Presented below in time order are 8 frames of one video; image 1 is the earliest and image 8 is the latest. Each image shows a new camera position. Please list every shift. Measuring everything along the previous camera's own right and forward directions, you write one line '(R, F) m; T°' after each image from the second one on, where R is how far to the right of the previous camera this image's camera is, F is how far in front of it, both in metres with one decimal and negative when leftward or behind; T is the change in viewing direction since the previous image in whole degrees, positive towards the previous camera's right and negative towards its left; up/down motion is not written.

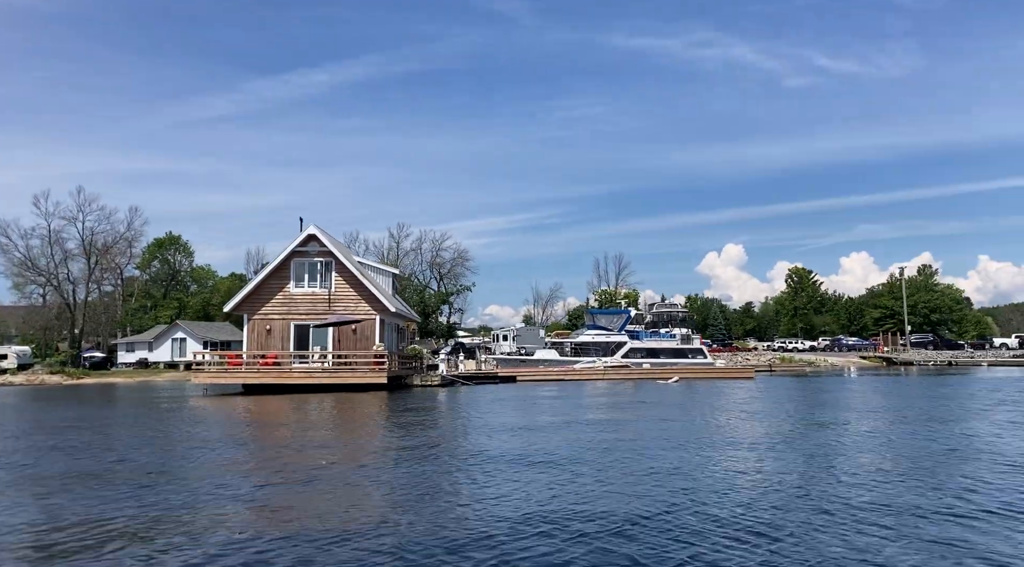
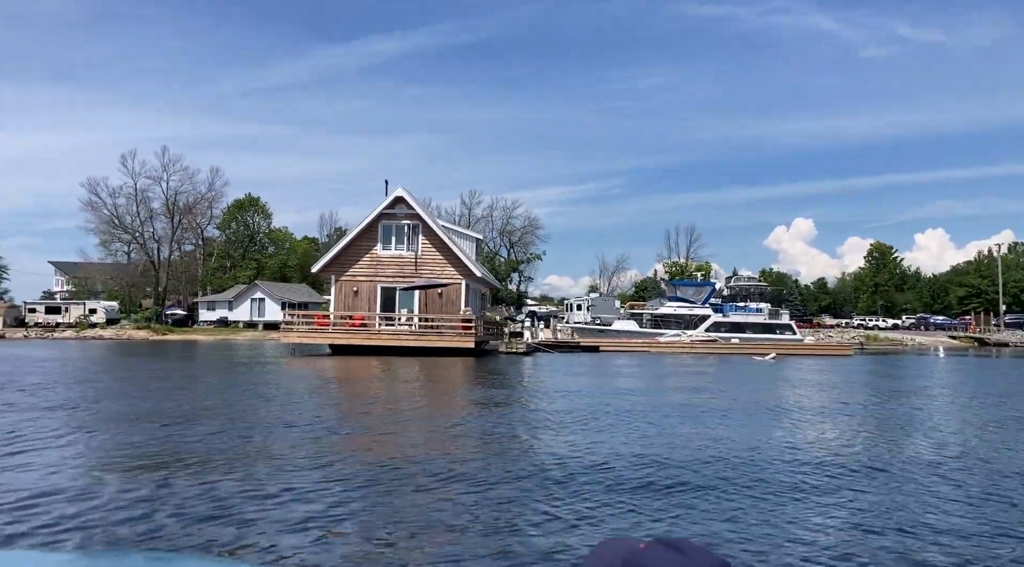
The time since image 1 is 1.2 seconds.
(-0.9, +0.2) m; -4°
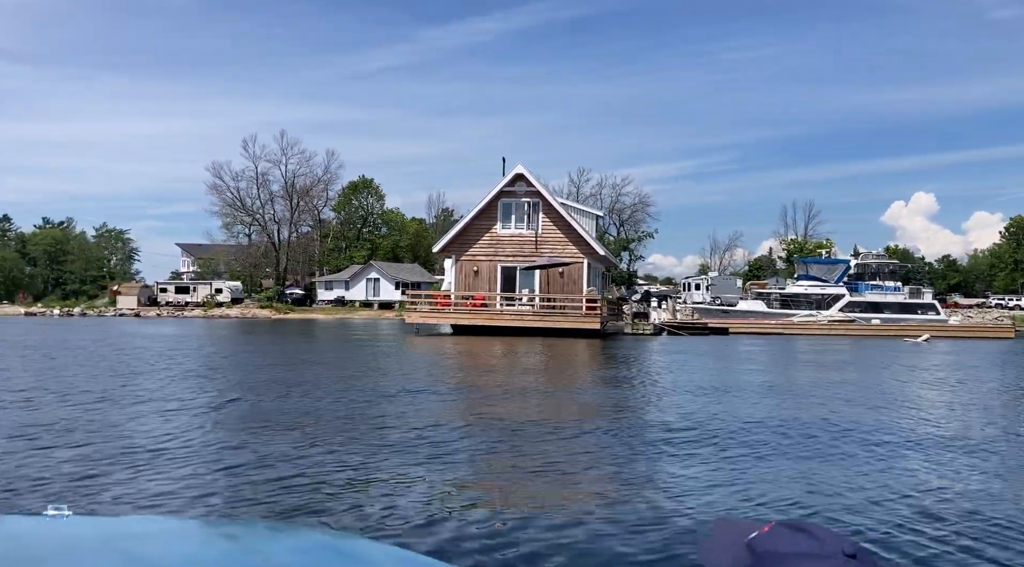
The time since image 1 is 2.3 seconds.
(-0.7, +0.5) m; -7°
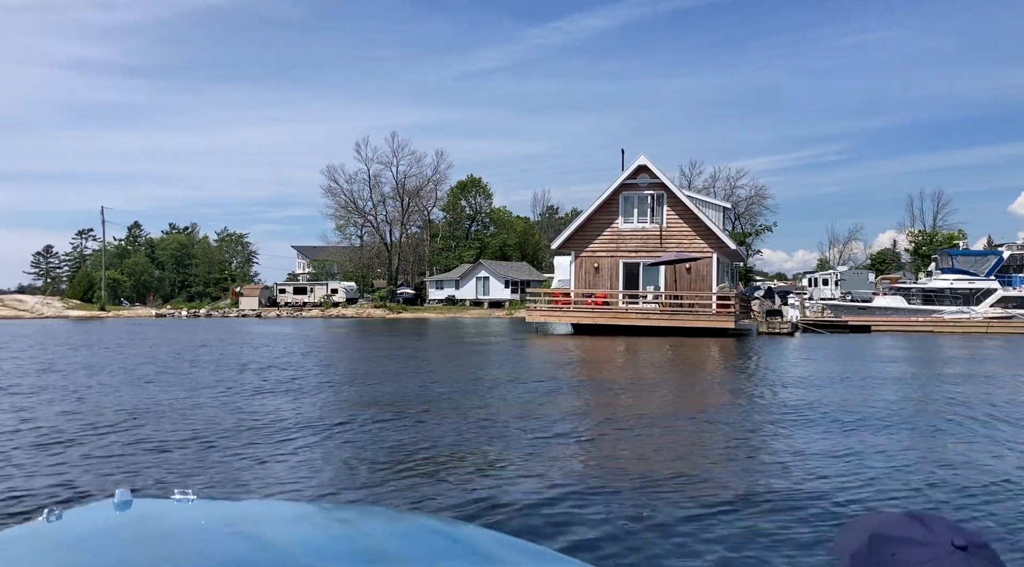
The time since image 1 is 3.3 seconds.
(-0.7, +0.7) m; -7°
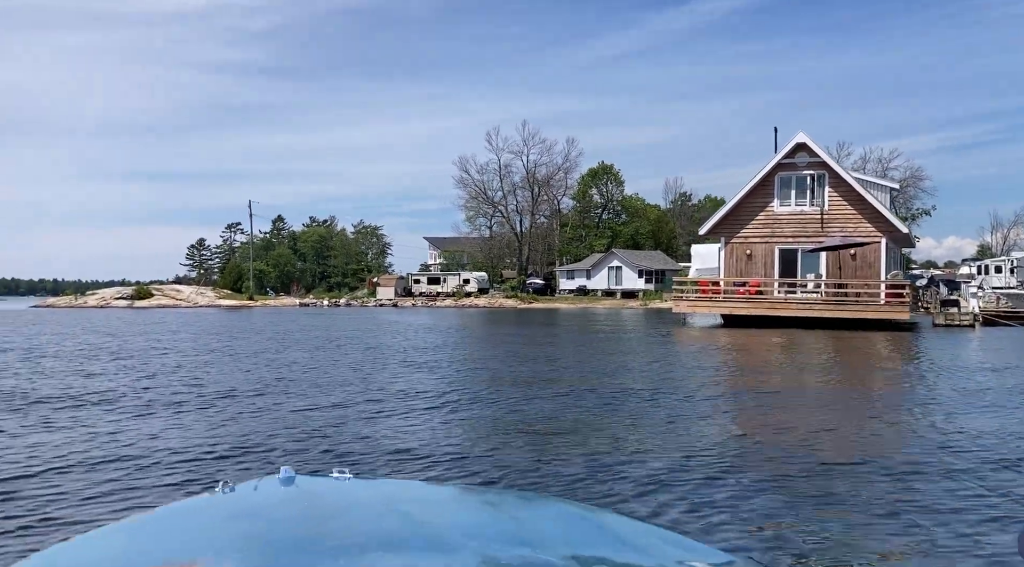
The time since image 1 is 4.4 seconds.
(-0.6, +0.7) m; -8°
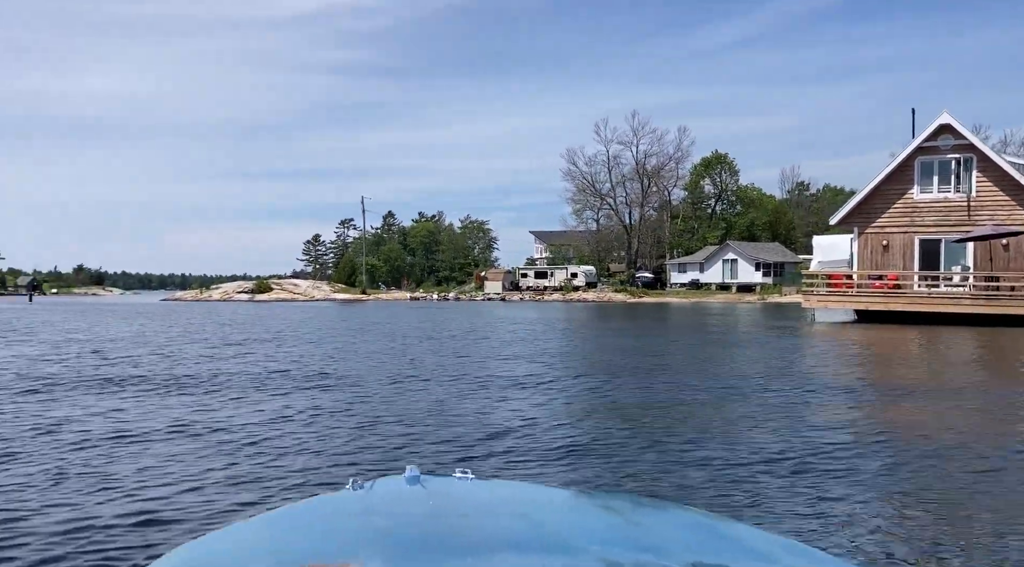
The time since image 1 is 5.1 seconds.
(-0.4, +0.6) m; -7°
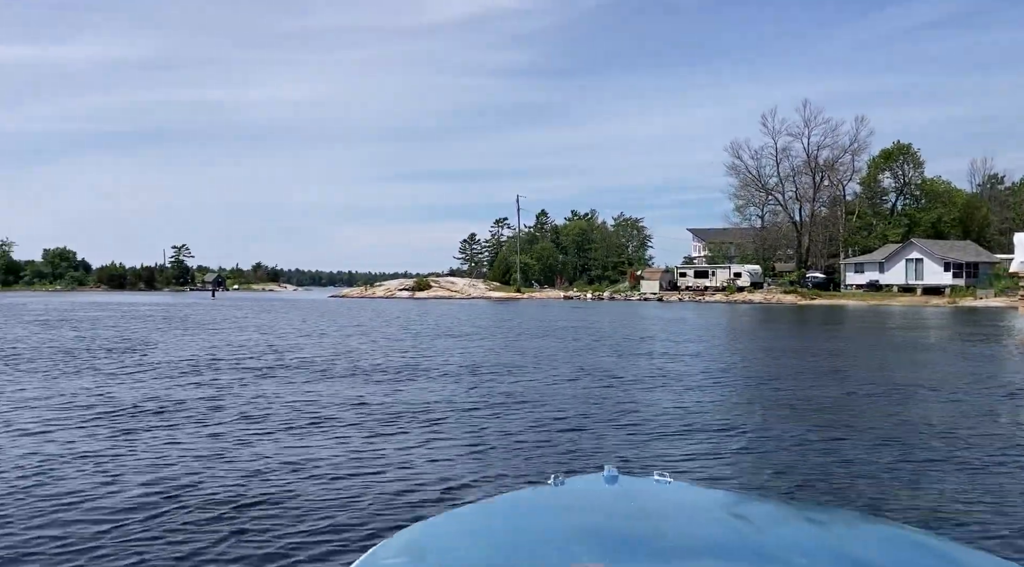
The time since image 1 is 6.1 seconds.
(-0.6, +1.1) m; -10°
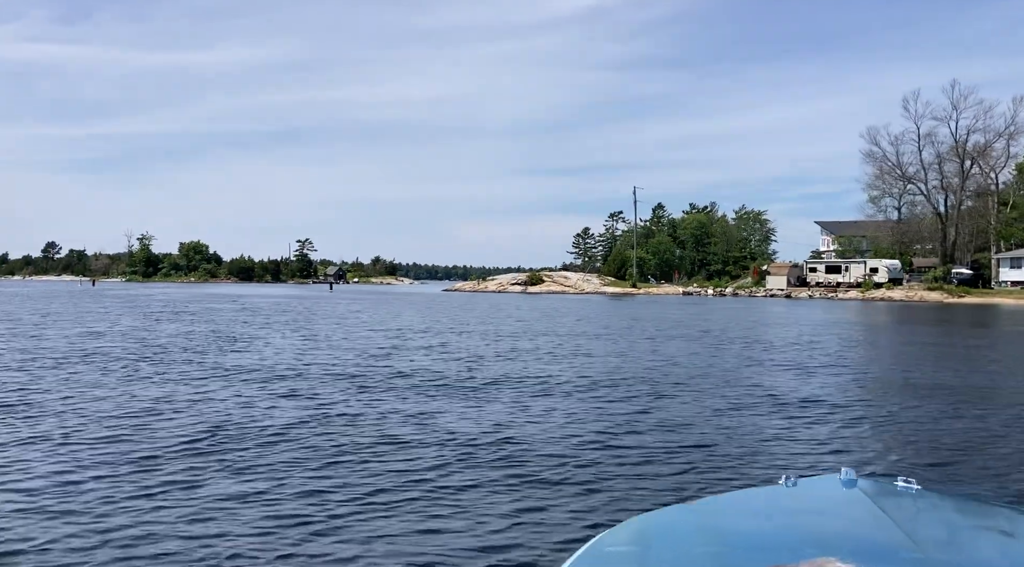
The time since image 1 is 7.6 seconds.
(-0.2, +1.8) m; -8°
